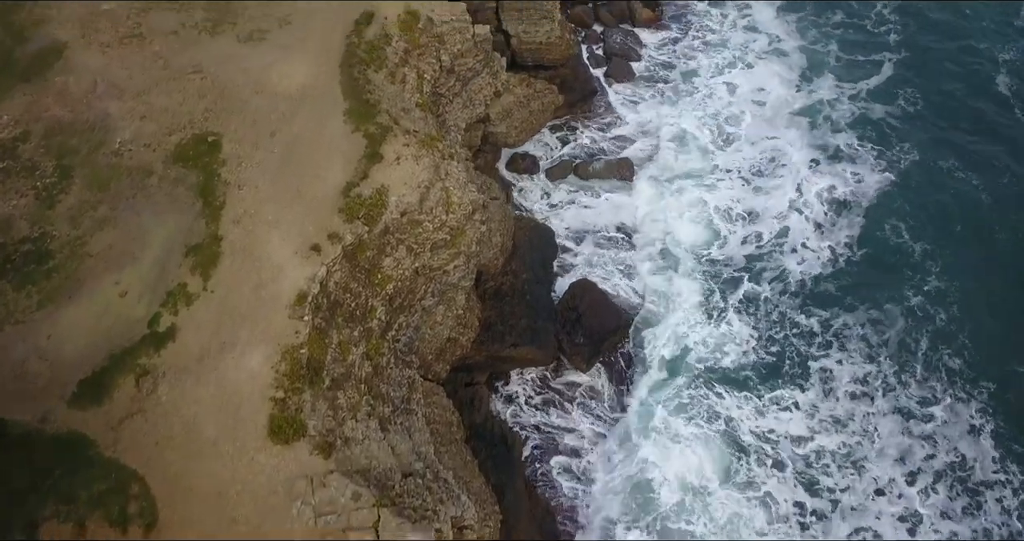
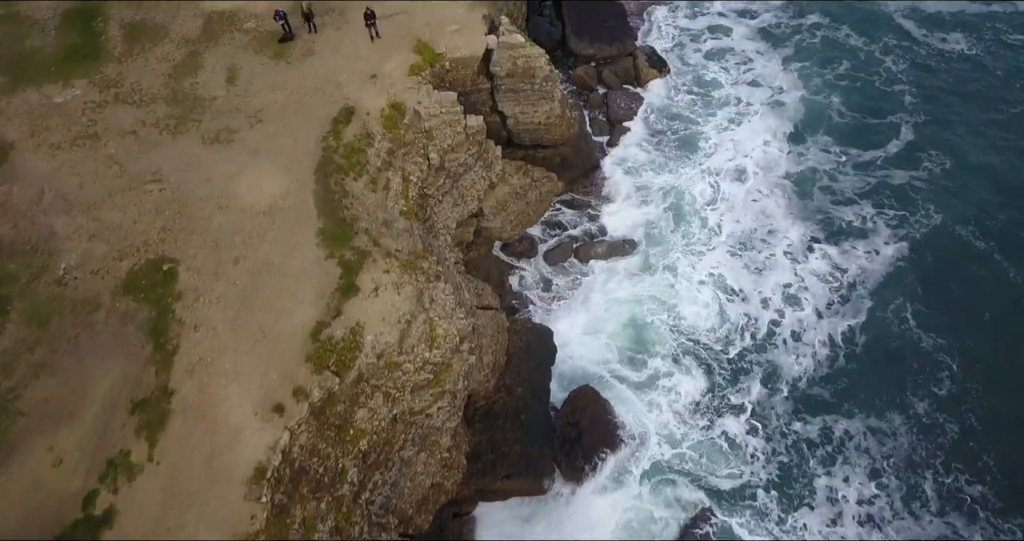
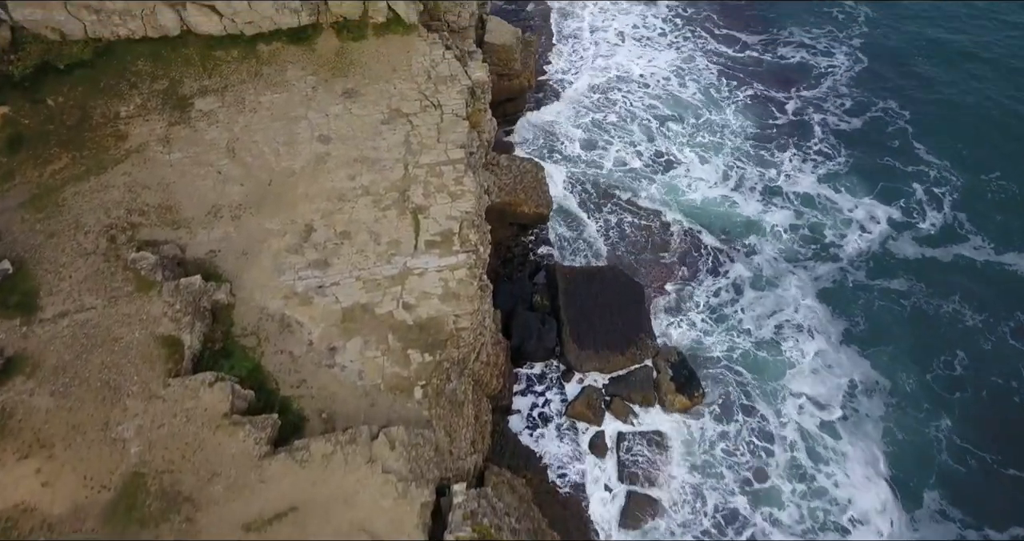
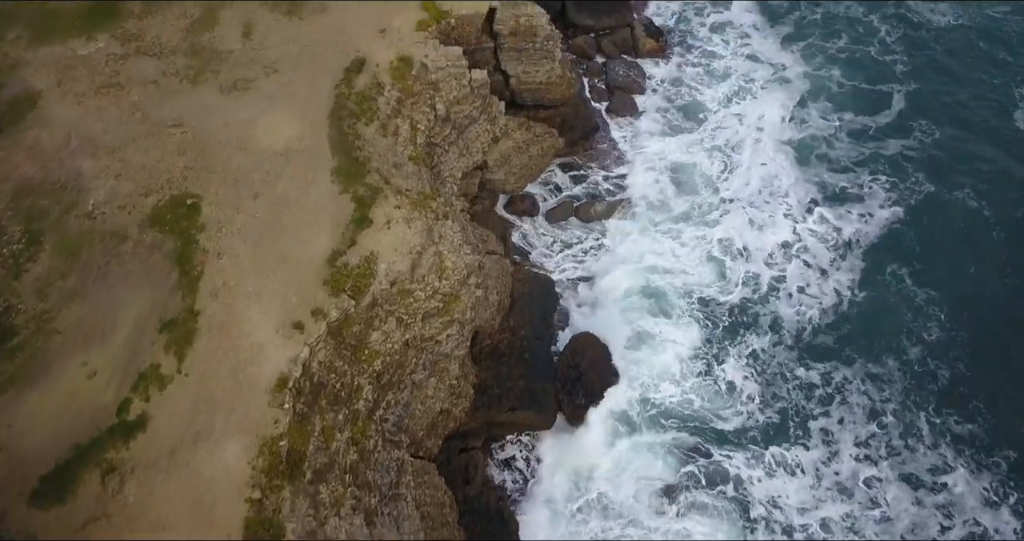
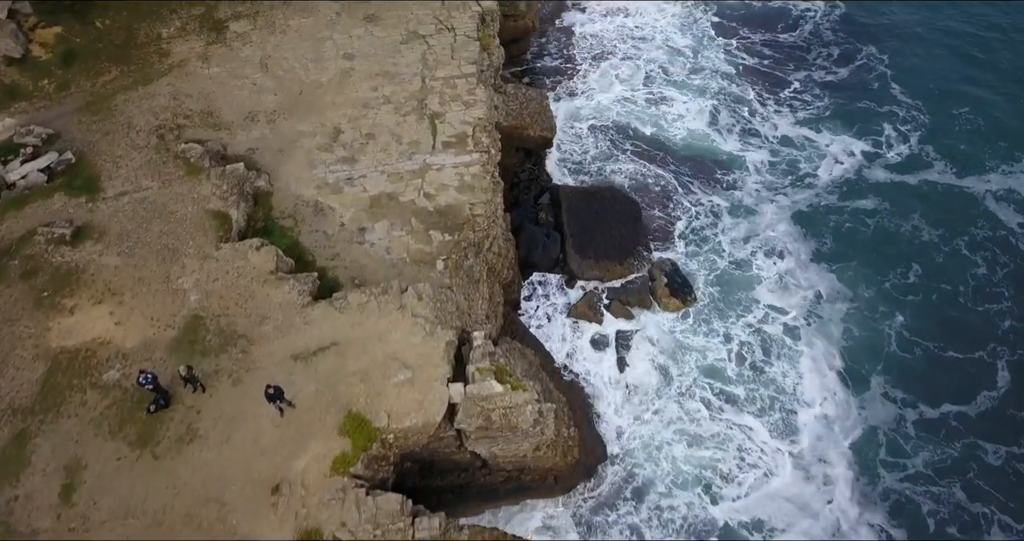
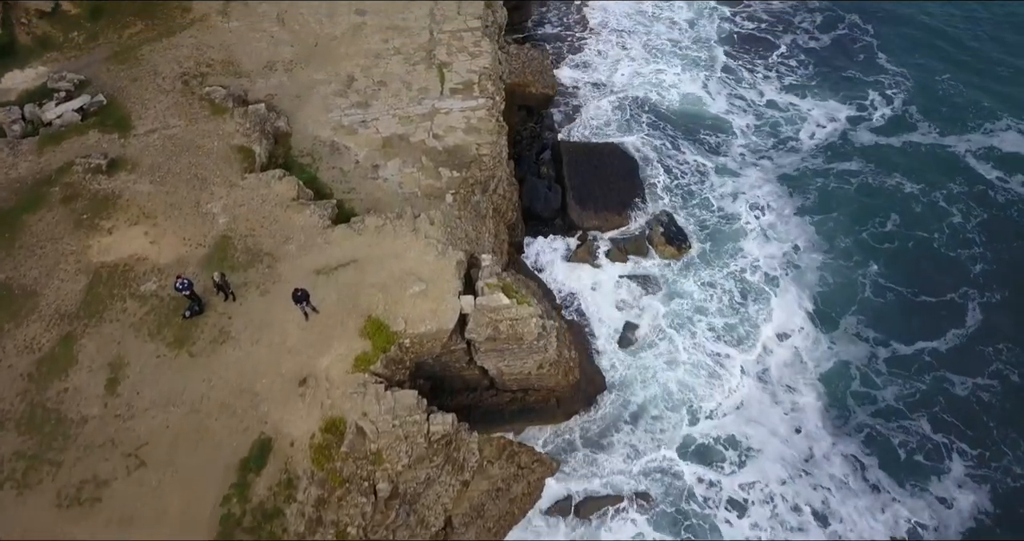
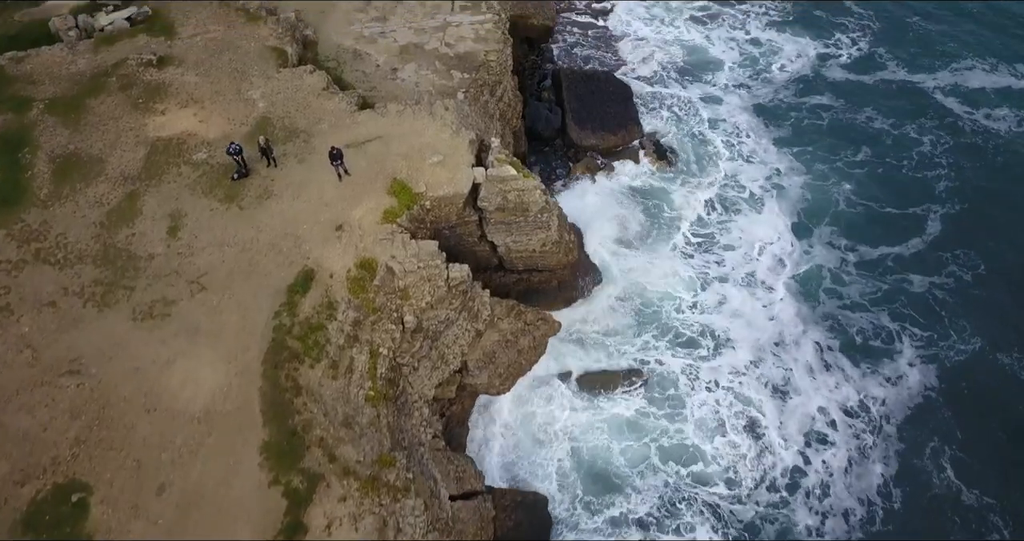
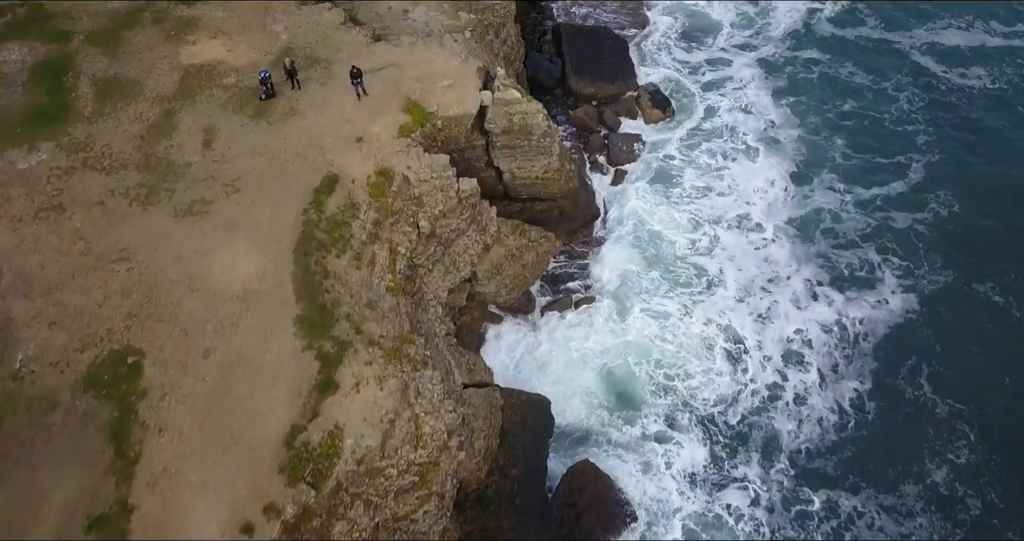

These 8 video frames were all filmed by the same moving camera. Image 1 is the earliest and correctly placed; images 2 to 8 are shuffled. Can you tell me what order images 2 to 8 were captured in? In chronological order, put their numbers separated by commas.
4, 2, 8, 7, 6, 5, 3
